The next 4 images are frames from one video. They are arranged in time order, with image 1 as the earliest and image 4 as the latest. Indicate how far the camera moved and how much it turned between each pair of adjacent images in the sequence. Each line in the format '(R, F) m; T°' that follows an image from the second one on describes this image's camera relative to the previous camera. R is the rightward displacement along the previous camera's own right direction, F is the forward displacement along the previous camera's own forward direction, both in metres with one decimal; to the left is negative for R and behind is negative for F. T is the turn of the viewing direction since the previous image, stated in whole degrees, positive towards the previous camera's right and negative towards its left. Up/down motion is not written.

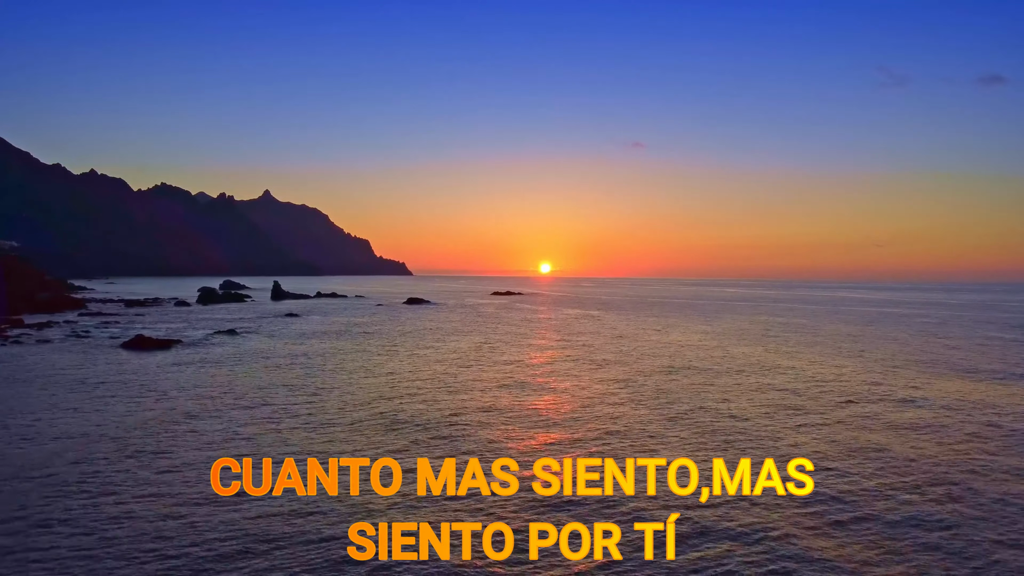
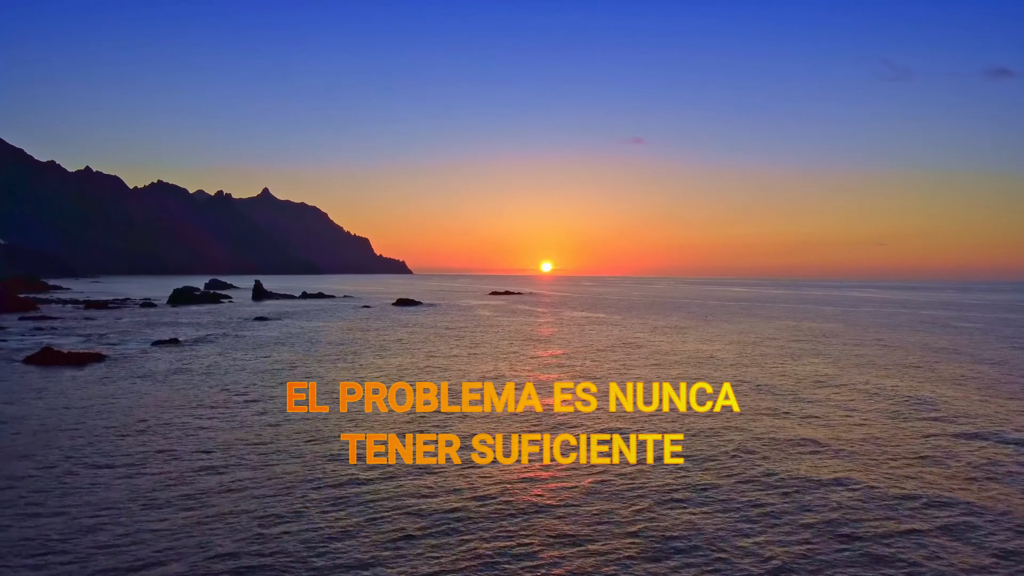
(+0.4, +6.1) m; 0°
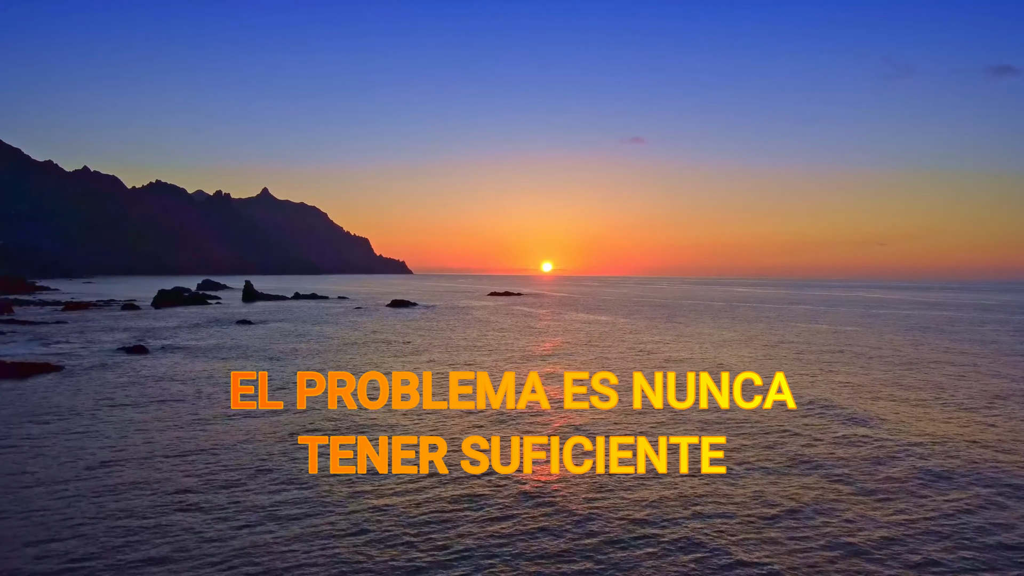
(+0.1, +2.9) m; 0°
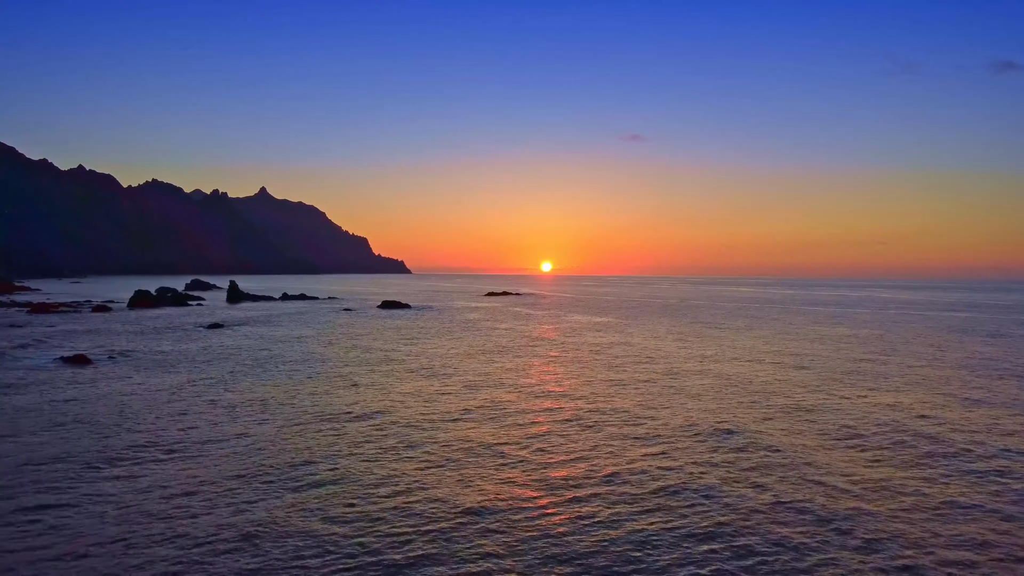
(+0.2, +3.7) m; 0°
